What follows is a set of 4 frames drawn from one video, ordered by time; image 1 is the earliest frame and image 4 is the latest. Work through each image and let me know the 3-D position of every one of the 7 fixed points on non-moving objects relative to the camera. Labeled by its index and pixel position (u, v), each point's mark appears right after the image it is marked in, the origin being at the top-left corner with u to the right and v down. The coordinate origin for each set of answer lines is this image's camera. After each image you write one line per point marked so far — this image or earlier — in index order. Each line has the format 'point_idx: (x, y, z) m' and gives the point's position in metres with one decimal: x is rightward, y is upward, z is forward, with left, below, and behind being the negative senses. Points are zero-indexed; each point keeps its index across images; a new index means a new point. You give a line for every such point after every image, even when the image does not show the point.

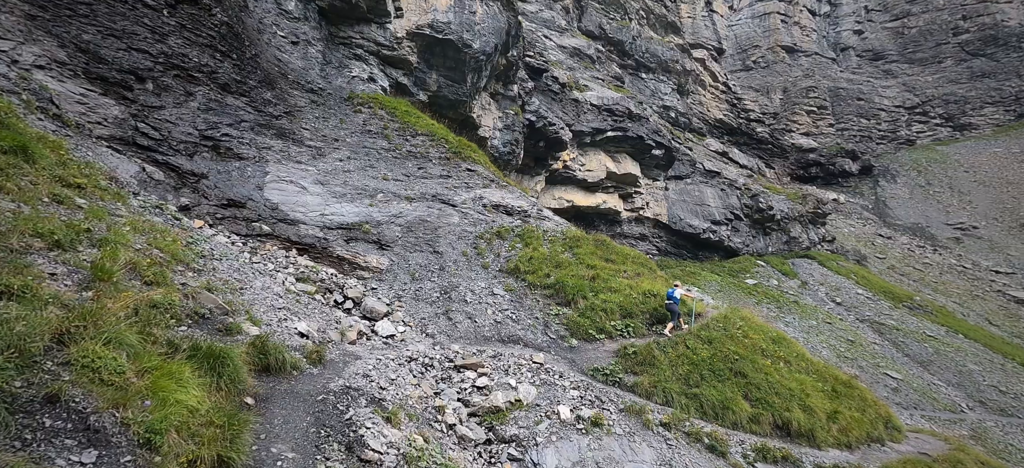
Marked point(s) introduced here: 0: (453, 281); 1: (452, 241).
0: (-2.0, -1.6, +14.3) m
1: (-2.4, -0.3, +16.5) m
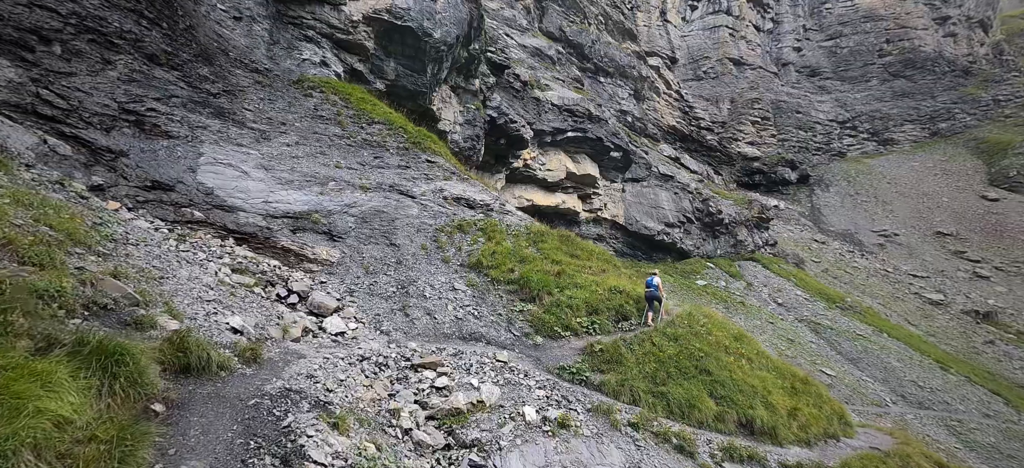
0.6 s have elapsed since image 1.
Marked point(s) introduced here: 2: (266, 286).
0: (-3.3, -1.3, +13.4) m
1: (-3.8, 0.0, +15.5) m
2: (-6.6, -1.4, +11.2) m
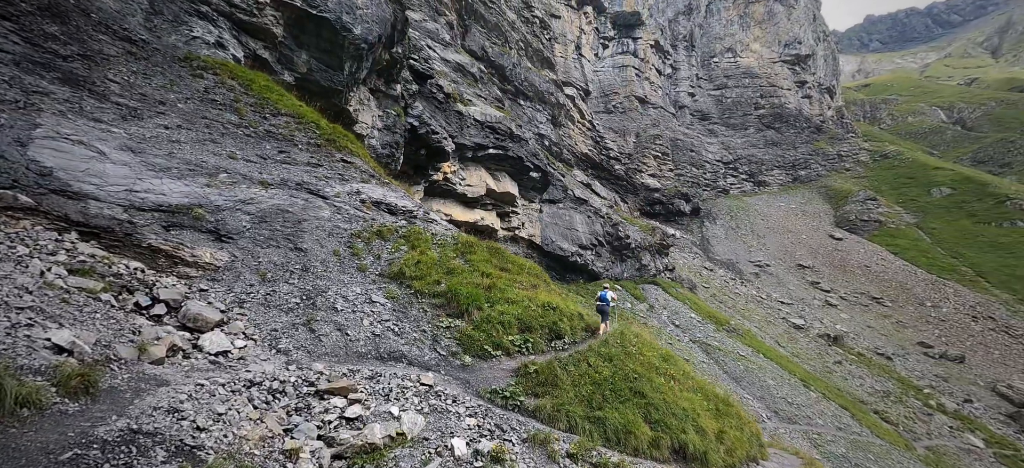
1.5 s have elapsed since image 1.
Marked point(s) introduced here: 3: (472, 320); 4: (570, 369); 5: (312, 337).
0: (-5.3, -1.4, +11.5) m
1: (-6.2, -0.1, +13.6) m
2: (-8.1, -1.2, +8.7) m
3: (-1.1, -2.4, +11.5) m
4: (+1.4, -3.3, +10.4) m
5: (-4.7, -2.4, +9.8) m
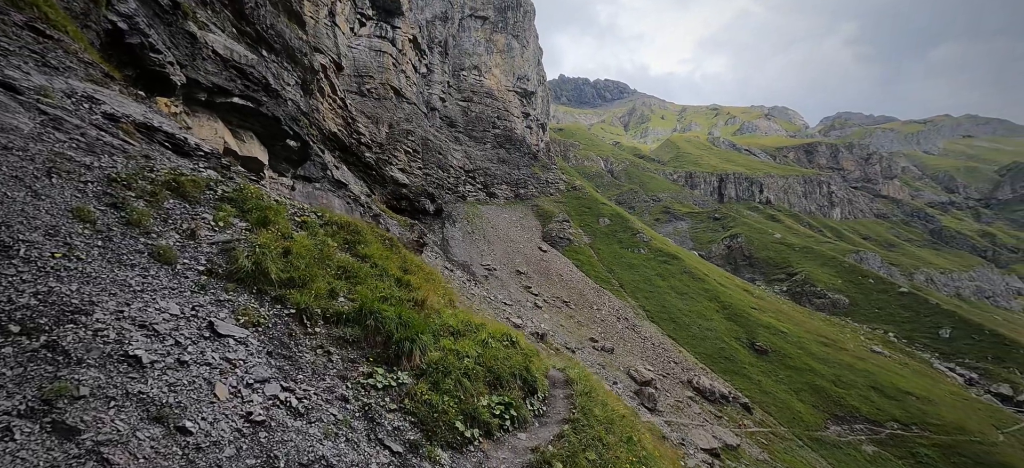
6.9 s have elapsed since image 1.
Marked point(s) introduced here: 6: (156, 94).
0: (-5.0, -0.7, +4.5) m
1: (-6.7, +0.8, +5.7) m
2: (-5.6, -0.3, +0.6) m
3: (-1.6, -2.1, +6.9) m
4: (+0.9, -3.3, +7.4) m
5: (-3.6, -1.8, +3.4) m
6: (-15.1, +6.6, +19.8) m
